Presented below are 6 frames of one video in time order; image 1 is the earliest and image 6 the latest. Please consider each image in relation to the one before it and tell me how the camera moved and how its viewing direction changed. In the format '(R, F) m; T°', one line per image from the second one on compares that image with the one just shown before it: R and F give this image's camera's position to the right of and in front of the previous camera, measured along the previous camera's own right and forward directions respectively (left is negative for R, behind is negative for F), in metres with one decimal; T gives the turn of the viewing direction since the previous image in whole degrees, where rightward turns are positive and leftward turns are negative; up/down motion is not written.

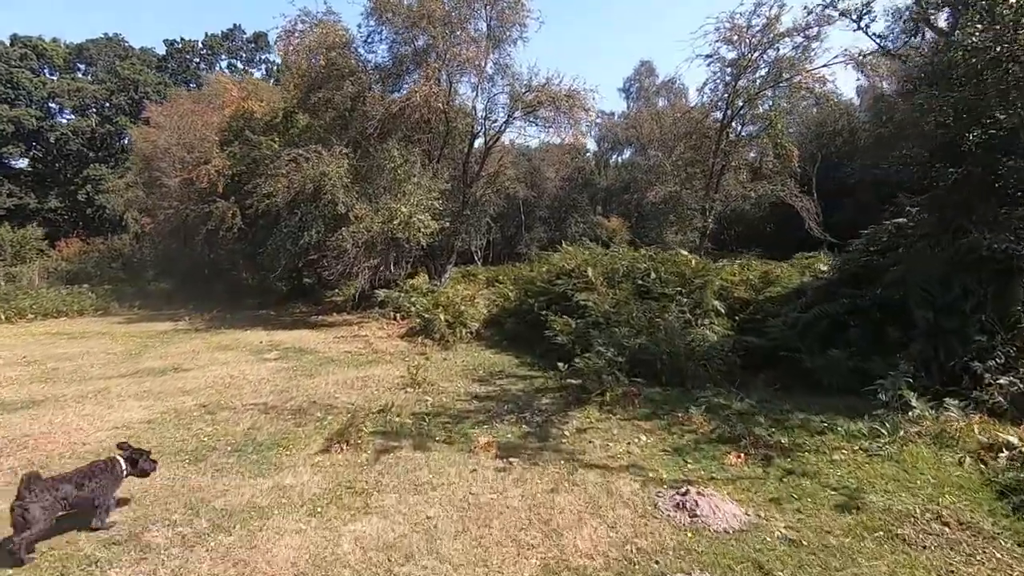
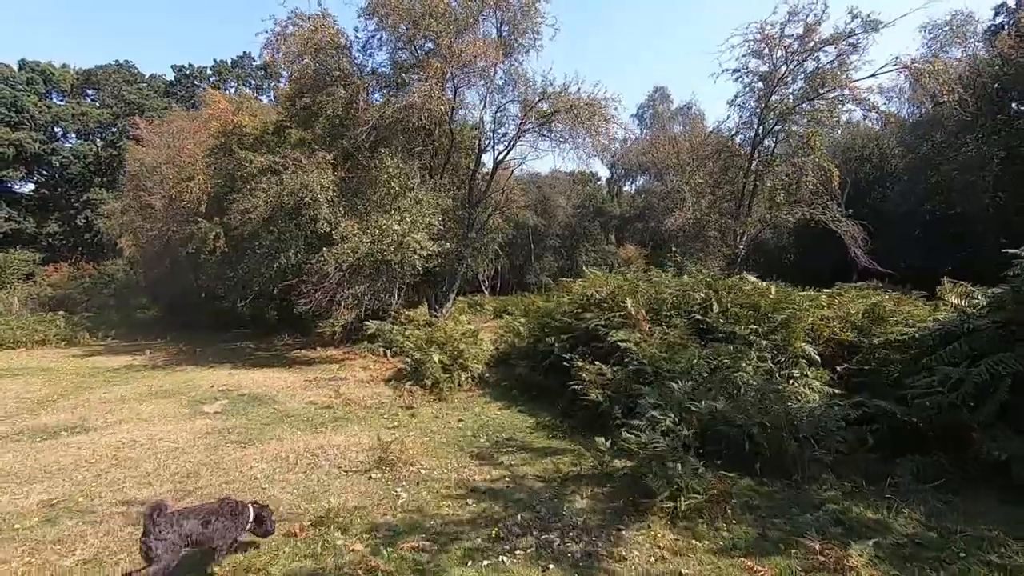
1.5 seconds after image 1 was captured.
(-0.1, +2.1) m; -1°
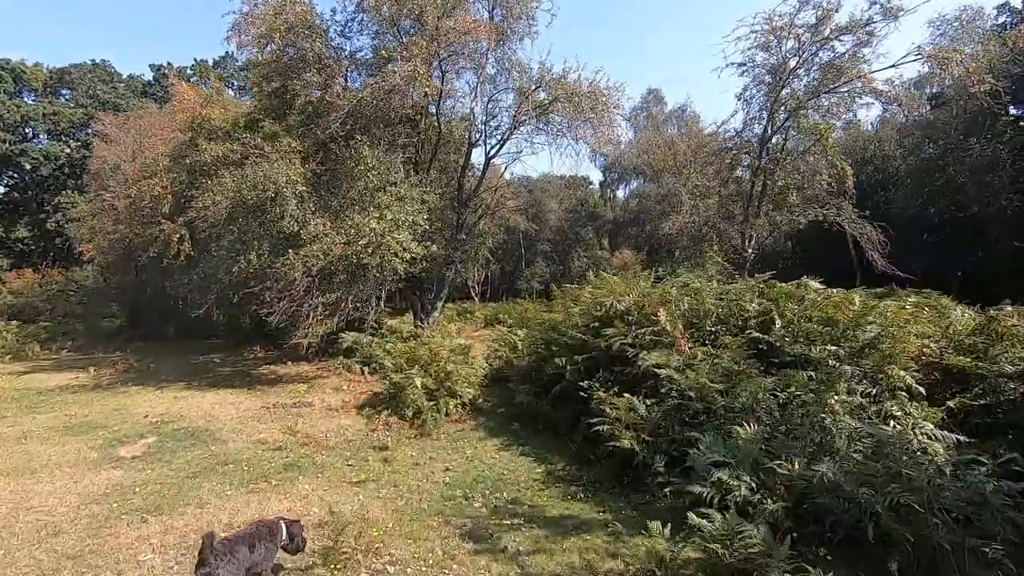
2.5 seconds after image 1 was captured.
(-0.1, +1.5) m; +1°
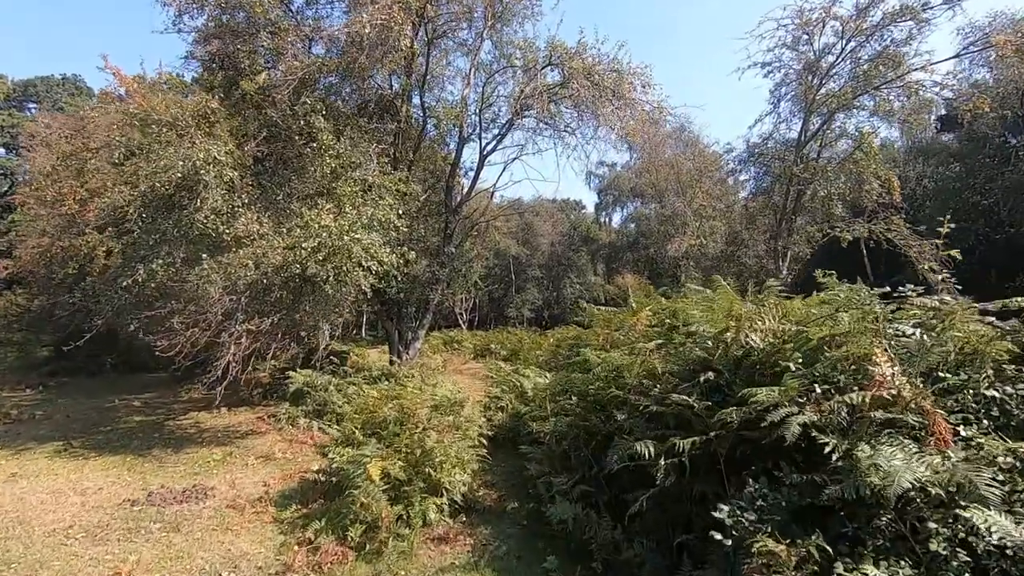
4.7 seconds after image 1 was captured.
(-0.3, +2.8) m; +1°
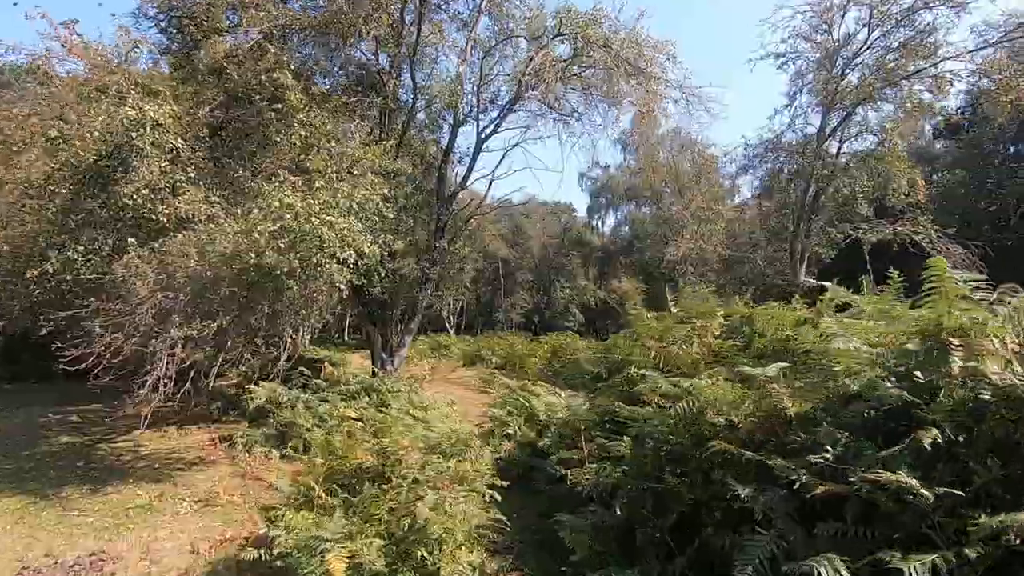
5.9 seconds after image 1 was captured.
(-0.3, +1.4) m; +1°
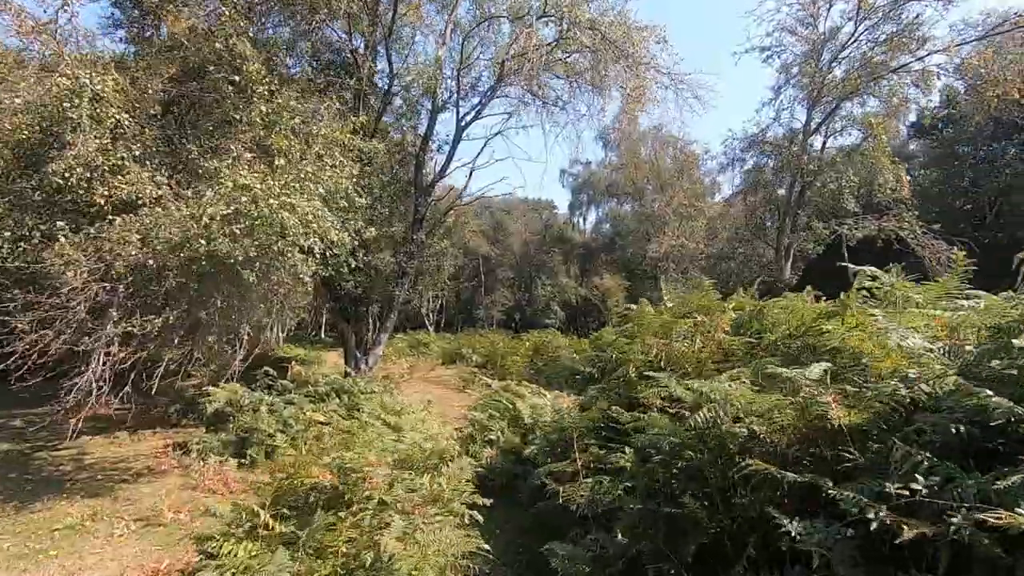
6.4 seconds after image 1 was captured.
(0.0, +0.5) m; +2°
